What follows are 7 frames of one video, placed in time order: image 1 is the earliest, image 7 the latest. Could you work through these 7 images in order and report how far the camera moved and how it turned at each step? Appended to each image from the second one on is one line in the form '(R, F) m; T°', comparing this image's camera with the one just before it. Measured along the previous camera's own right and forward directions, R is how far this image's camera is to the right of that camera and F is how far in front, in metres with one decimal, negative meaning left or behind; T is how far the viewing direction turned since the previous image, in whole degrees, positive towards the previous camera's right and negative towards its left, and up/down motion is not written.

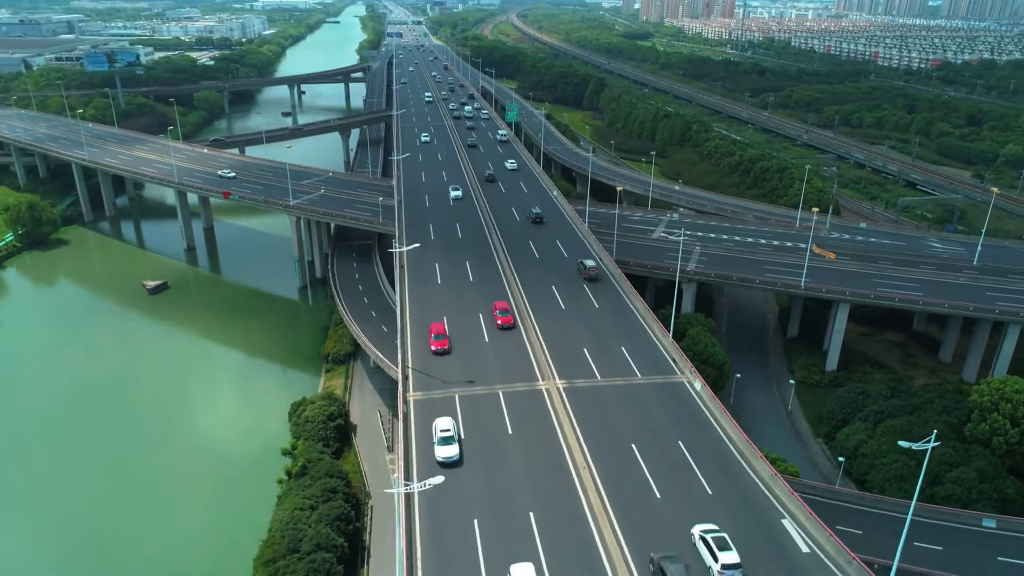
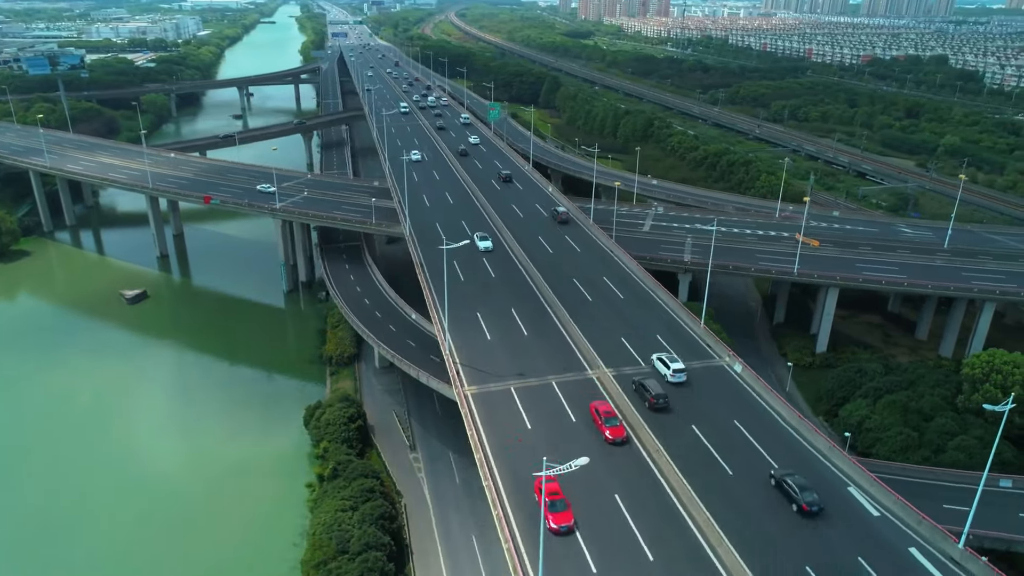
(-4.7, -0.5) m; +5°
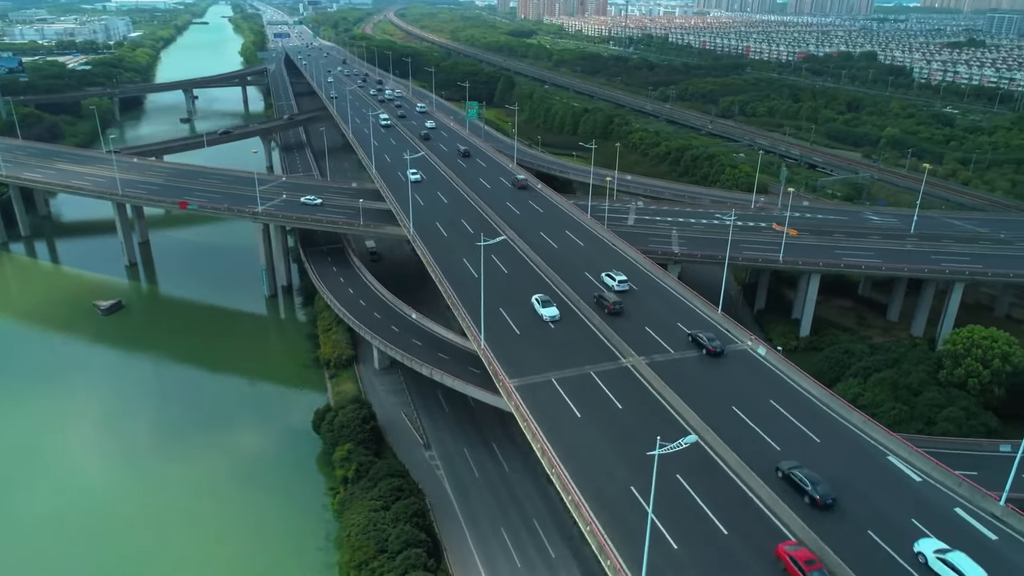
(-4.2, -0.5) m; +5°
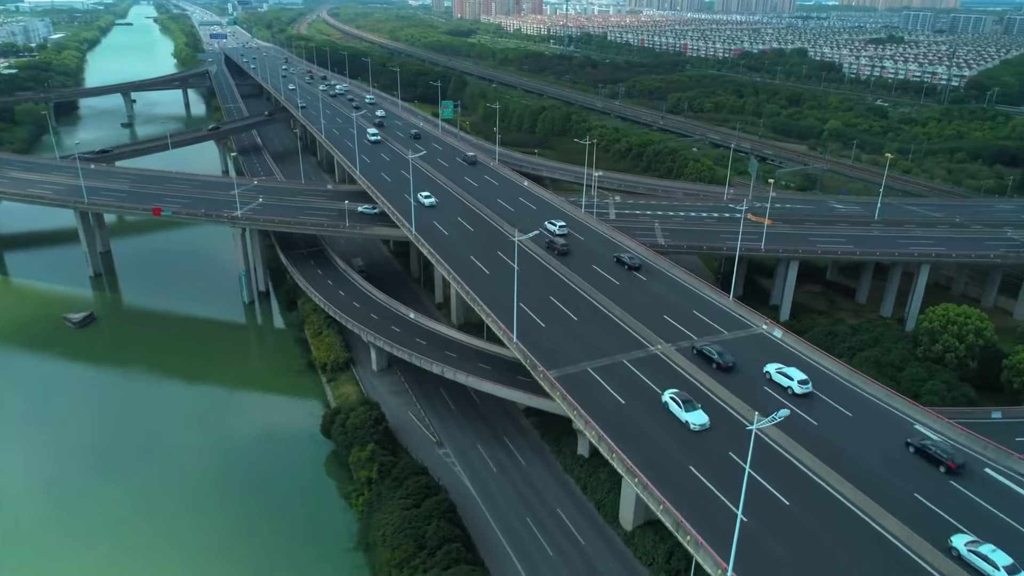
(-4.3, -0.5) m; +5°
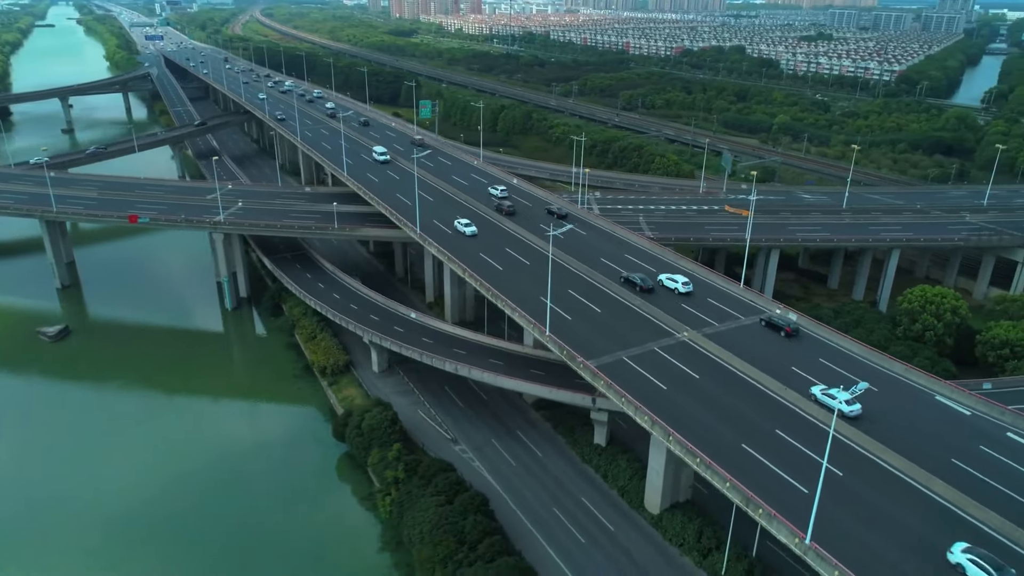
(-4.3, -0.4) m; +5°
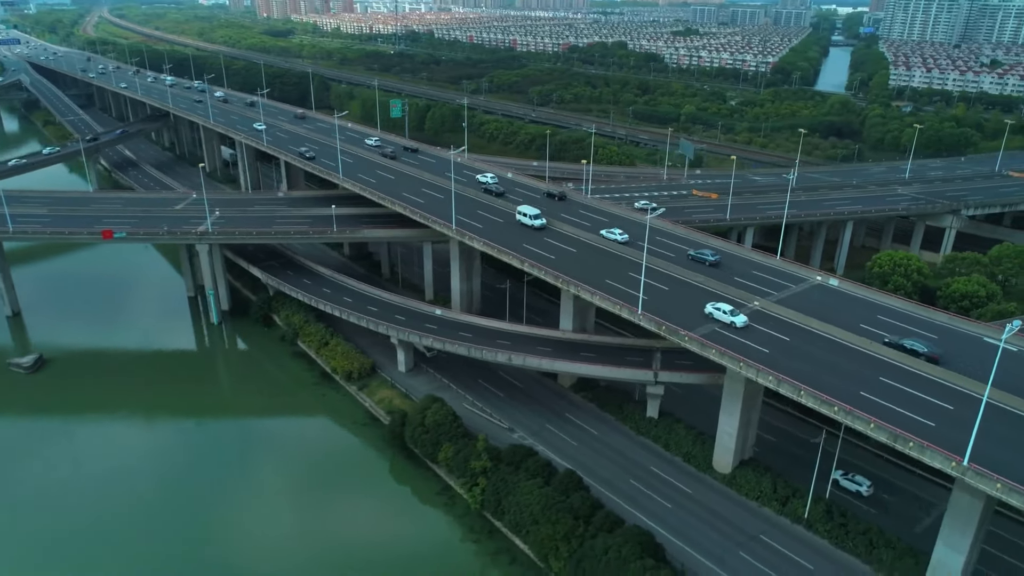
(-10.9, -0.5) m; +10°
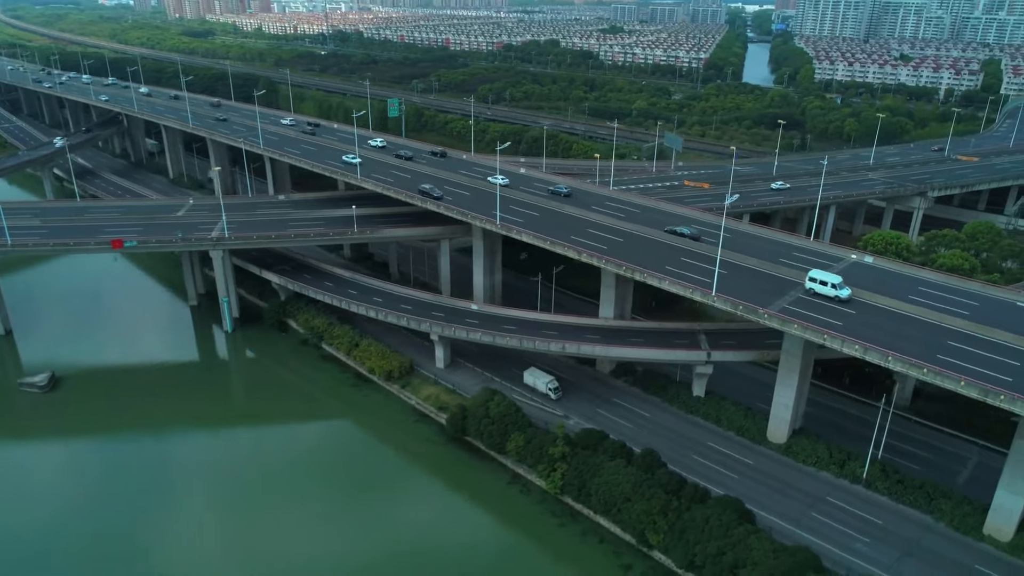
(-8.5, -0.7) m; +6°
